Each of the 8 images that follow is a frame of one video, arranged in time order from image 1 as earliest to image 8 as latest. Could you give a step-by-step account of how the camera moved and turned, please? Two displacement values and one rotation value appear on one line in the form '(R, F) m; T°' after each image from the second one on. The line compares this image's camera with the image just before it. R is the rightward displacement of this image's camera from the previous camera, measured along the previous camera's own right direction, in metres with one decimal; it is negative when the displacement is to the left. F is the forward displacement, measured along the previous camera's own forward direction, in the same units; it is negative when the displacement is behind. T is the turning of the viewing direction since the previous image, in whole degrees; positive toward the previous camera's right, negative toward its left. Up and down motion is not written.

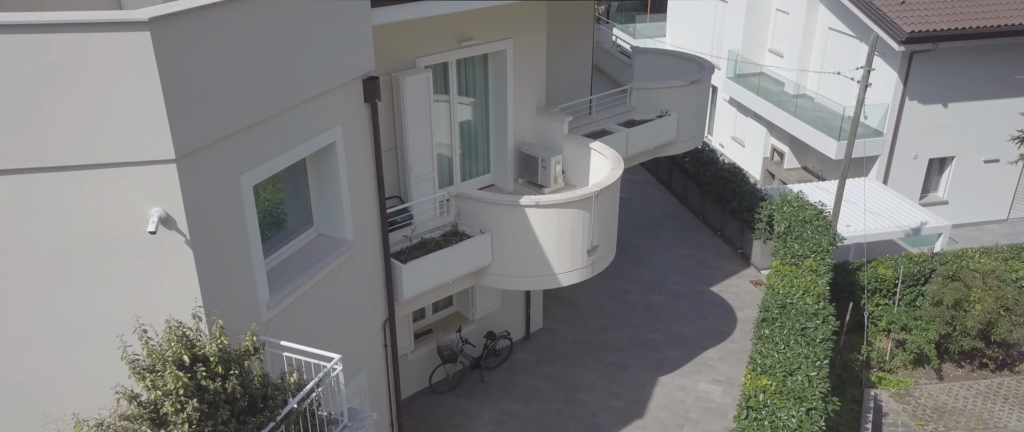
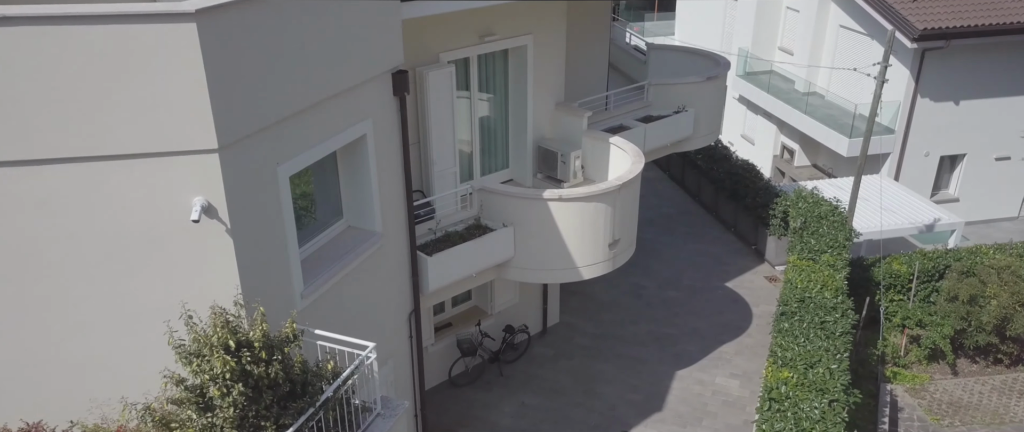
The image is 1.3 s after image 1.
(-0.3, -0.1) m; 0°
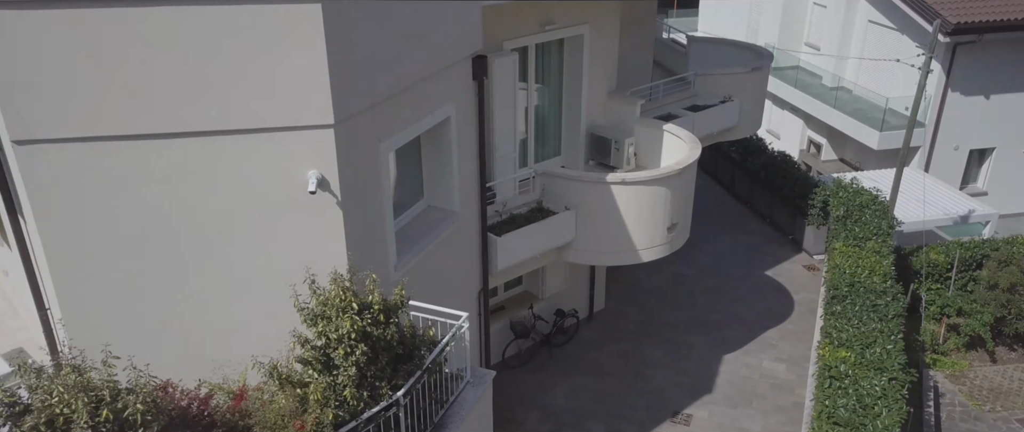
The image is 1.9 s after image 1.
(-0.8, -0.3) m; -1°
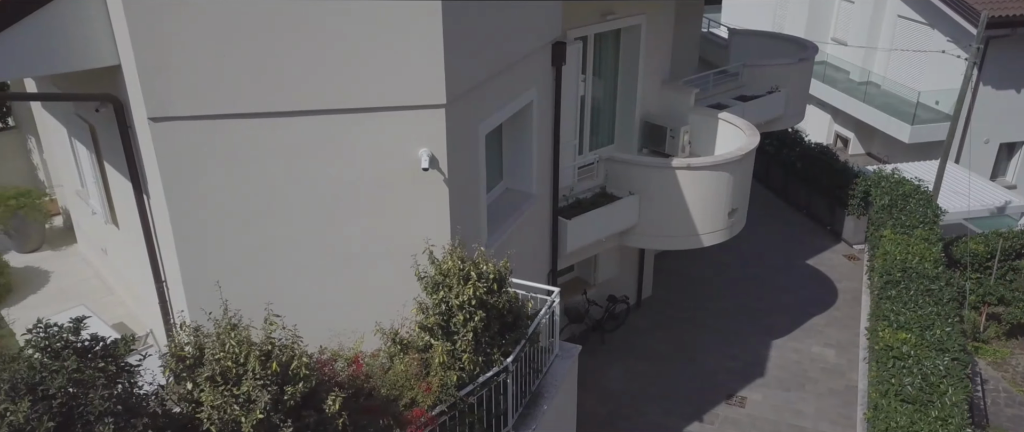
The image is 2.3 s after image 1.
(-0.9, -0.3) m; -1°
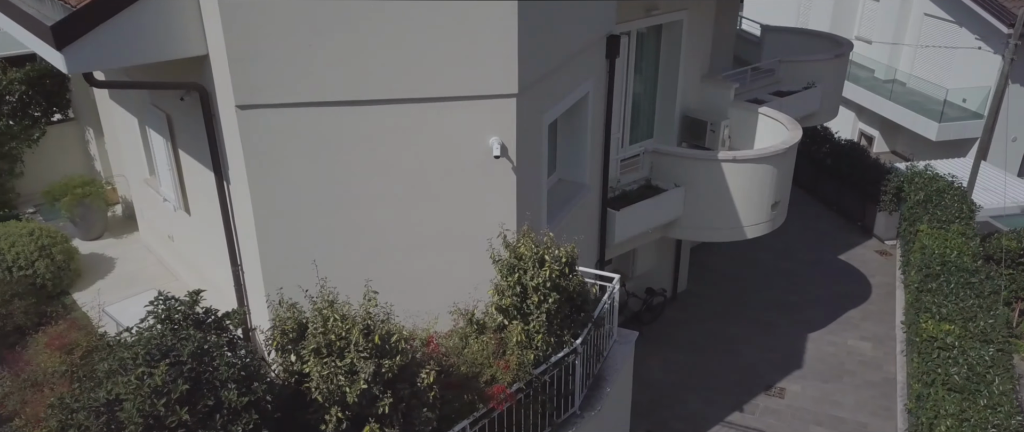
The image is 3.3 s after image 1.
(-0.5, -0.2) m; -1°
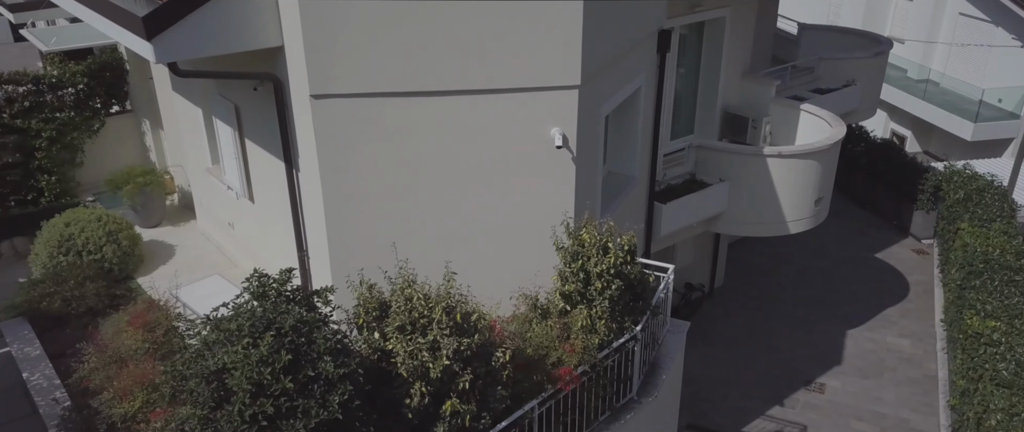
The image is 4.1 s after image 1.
(-0.4, -0.2) m; -1°
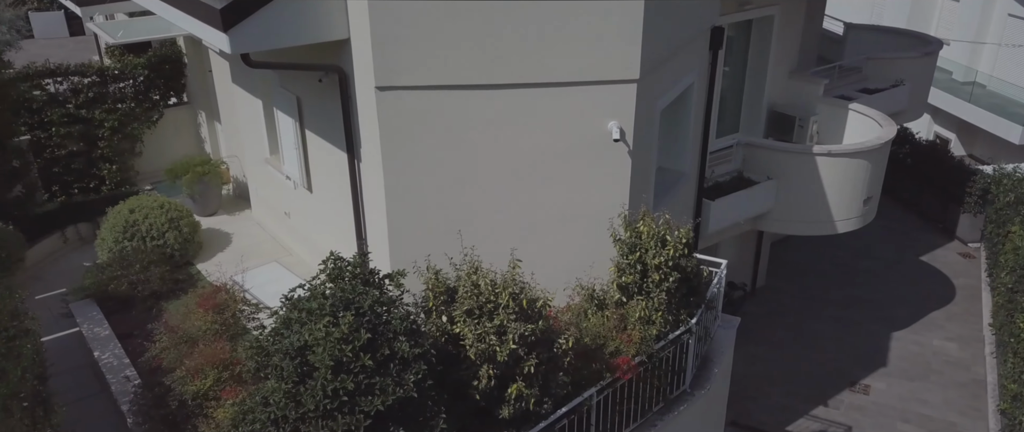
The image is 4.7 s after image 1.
(-0.3, -0.1) m; -2°
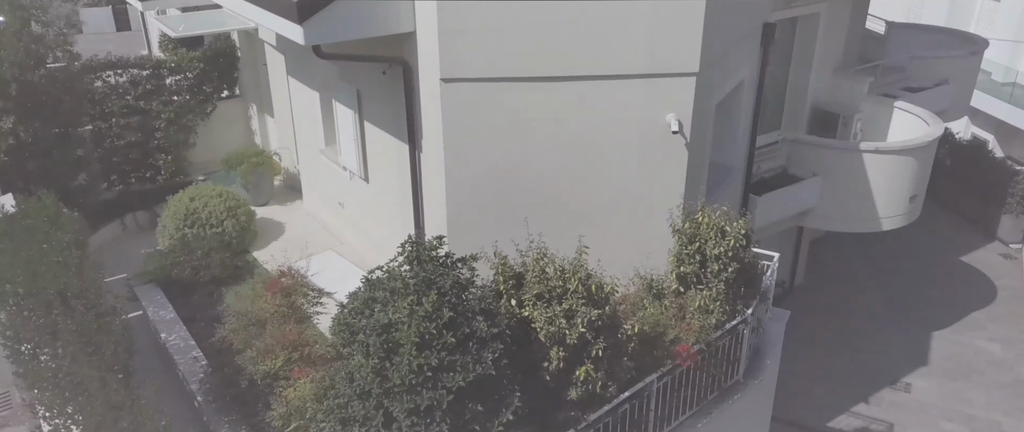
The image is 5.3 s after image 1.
(-0.4, -0.2) m; -2°
